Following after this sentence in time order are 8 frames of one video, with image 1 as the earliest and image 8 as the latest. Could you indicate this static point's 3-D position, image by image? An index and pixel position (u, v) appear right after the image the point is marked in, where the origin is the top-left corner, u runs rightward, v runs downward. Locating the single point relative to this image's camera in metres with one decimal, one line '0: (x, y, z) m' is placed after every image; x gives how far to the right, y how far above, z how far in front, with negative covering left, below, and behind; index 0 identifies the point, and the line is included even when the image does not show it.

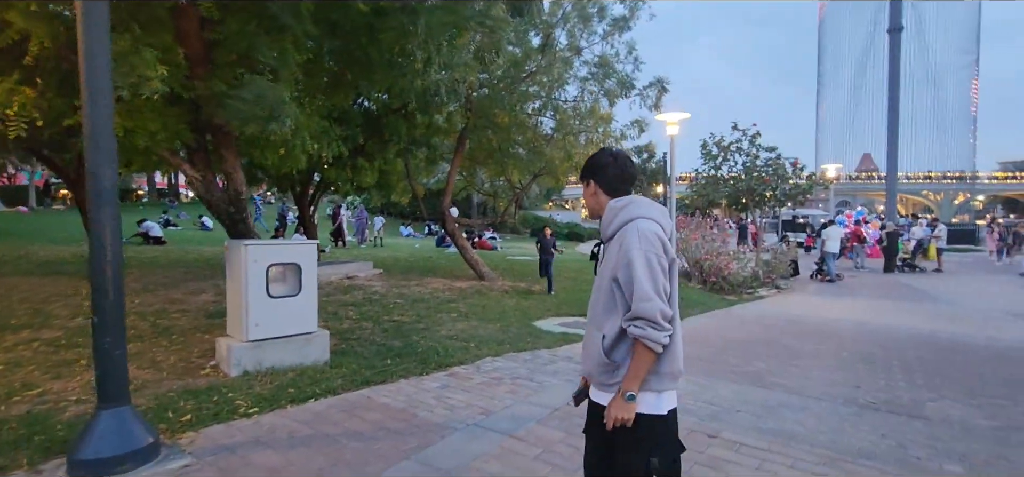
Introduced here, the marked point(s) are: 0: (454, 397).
0: (-0.6, -1.7, +5.4) m
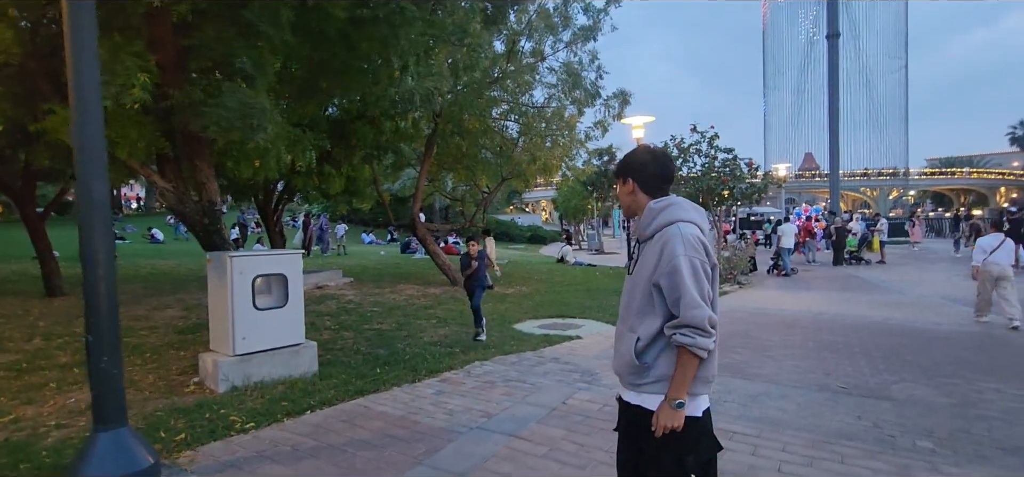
0: (-0.6, -1.7, +5.5) m
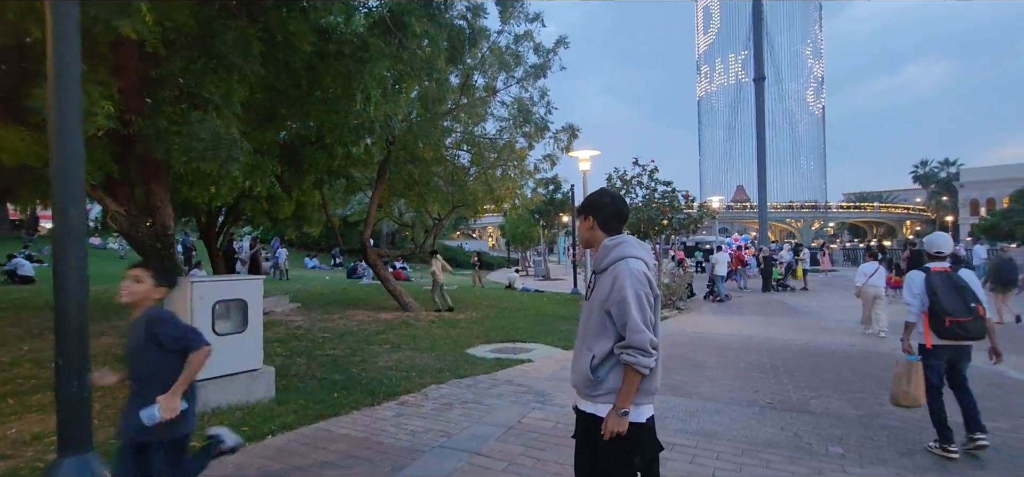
0: (-1.1, -2.0, +5.7) m
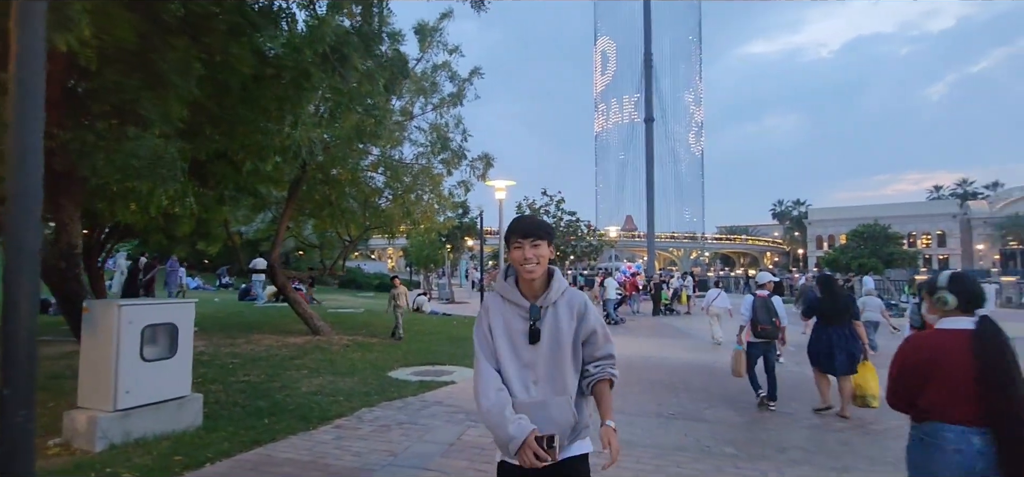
0: (-1.7, -2.3, +5.8) m
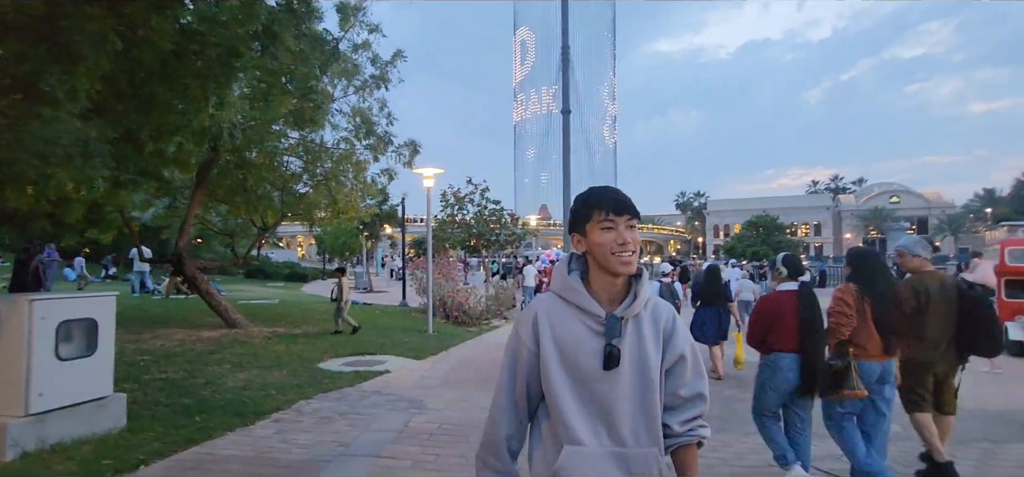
0: (-2.3, -2.2, +5.7) m
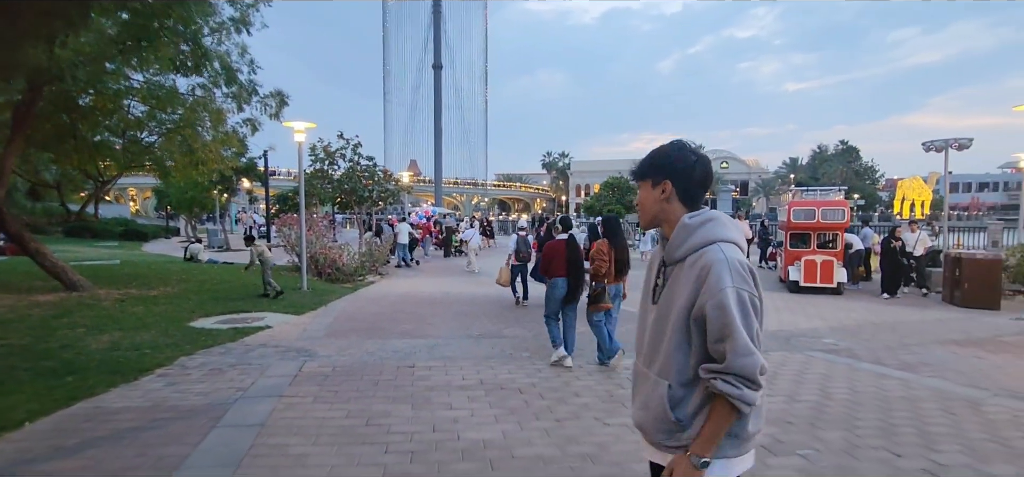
0: (-3.6, -1.7, +5.9) m
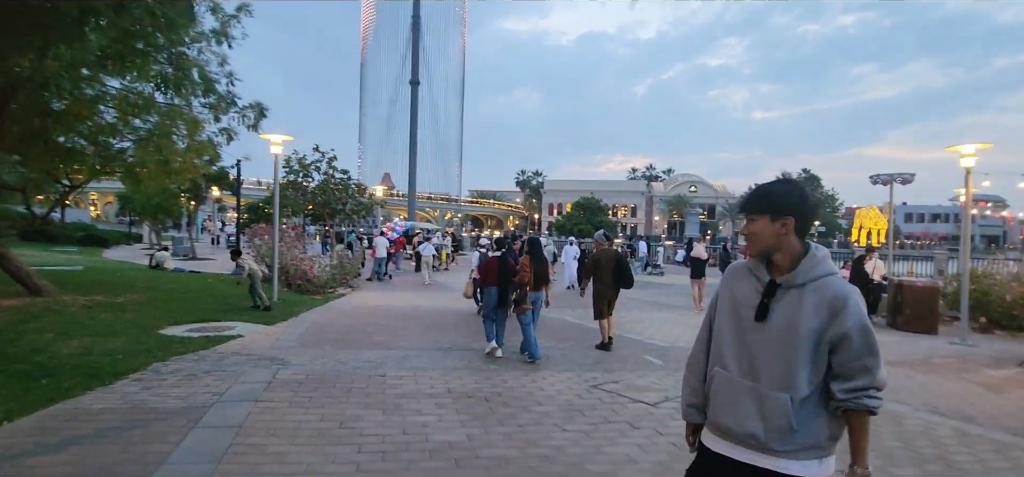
0: (-4.0, -1.8, +6.1) m
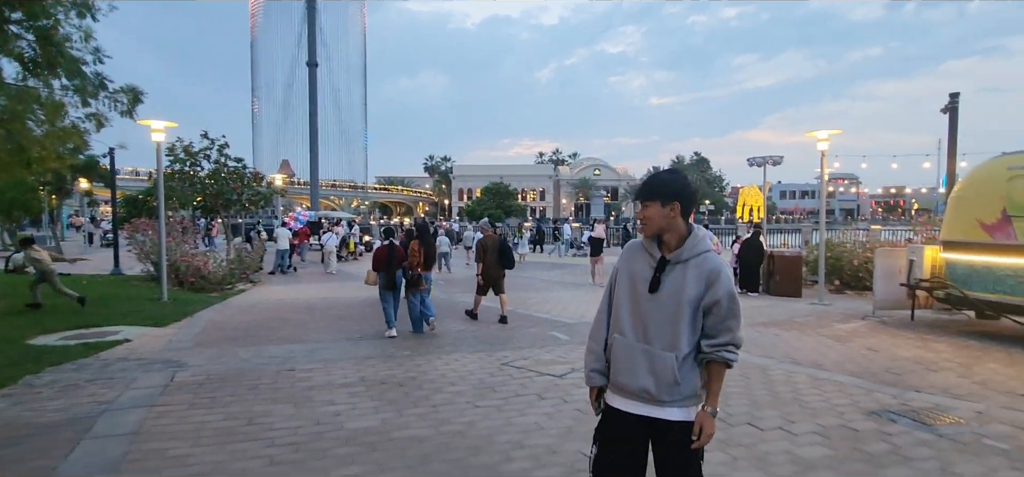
0: (-5.0, -1.8, +5.6) m
